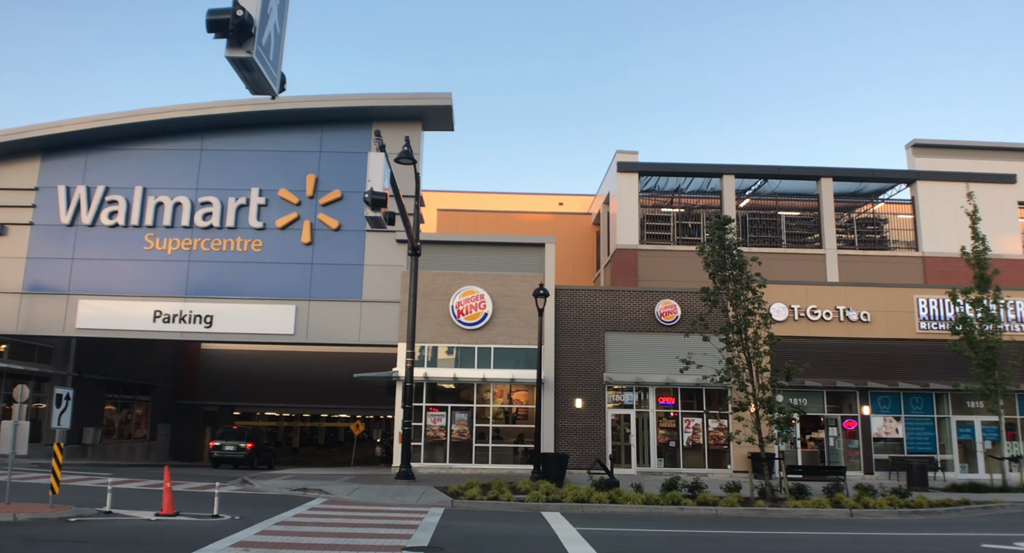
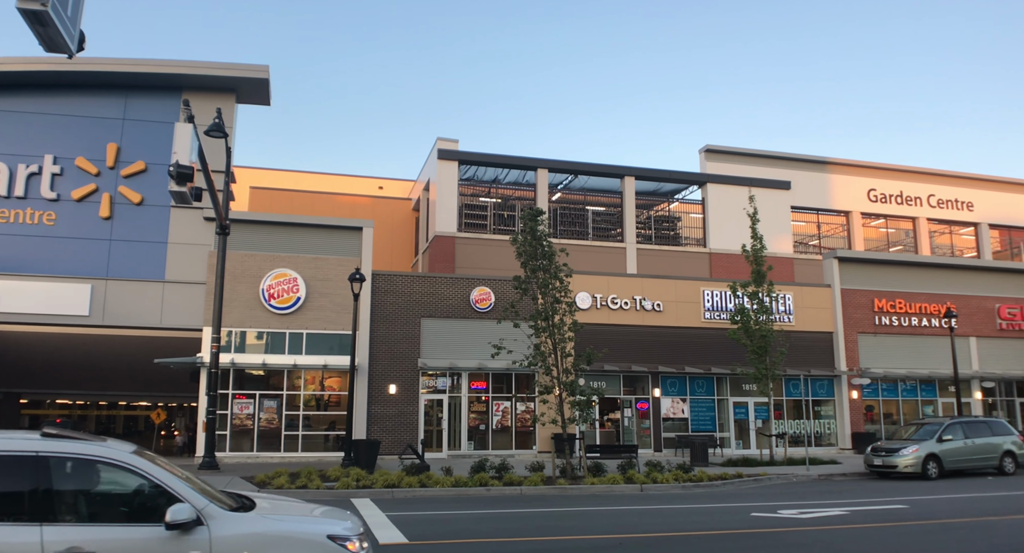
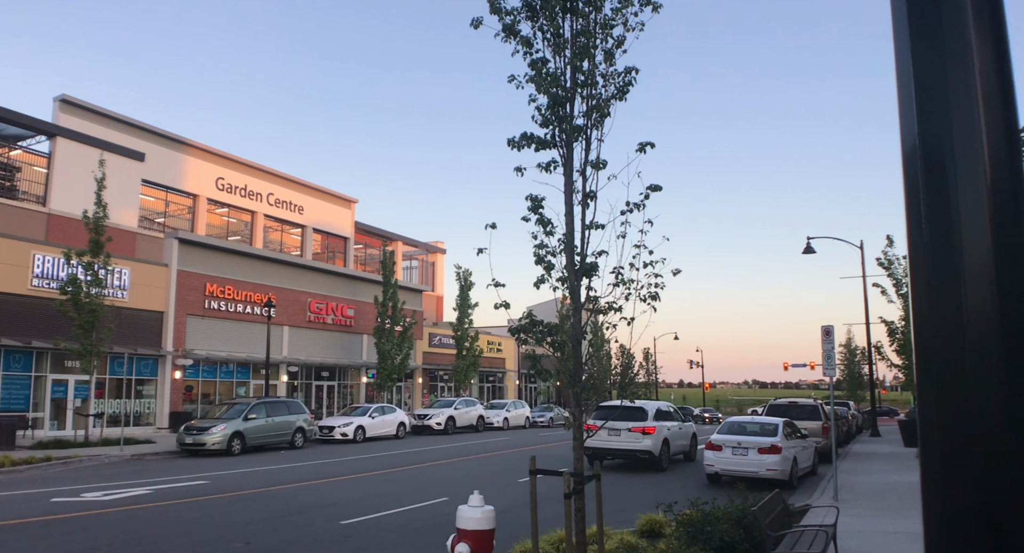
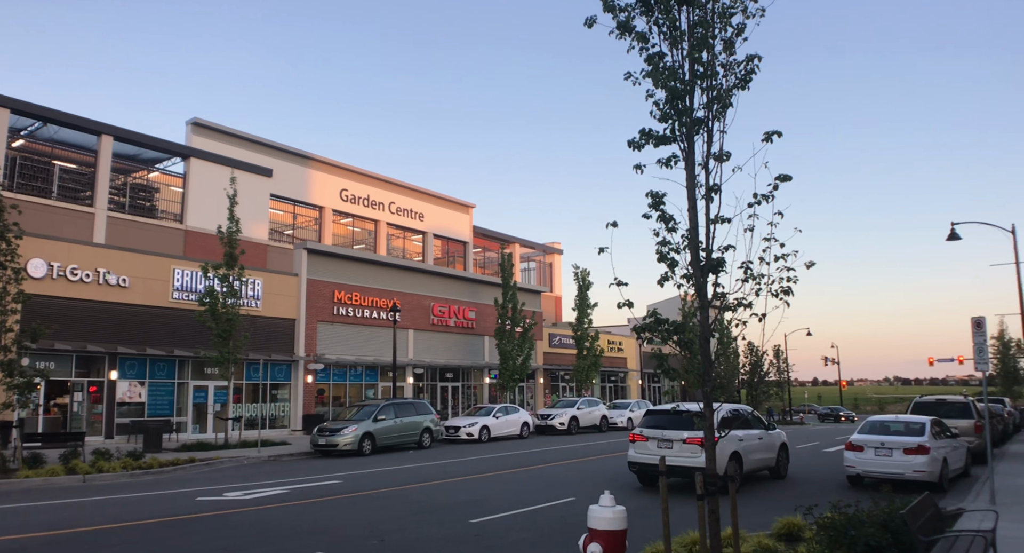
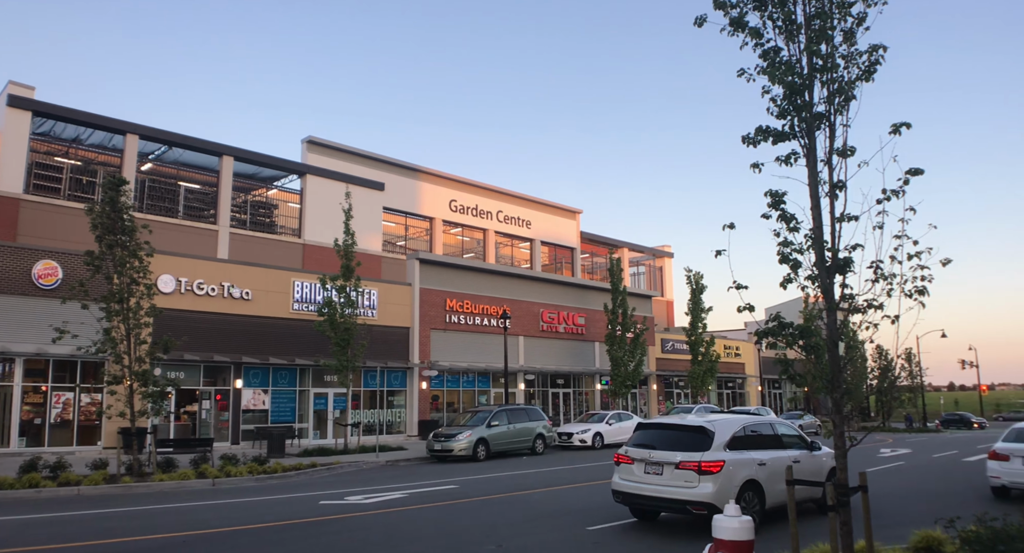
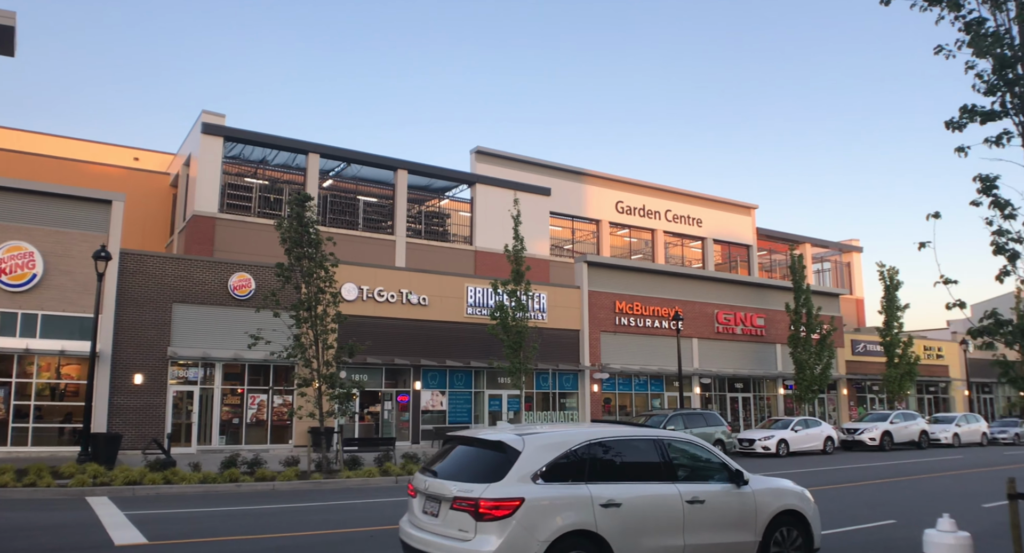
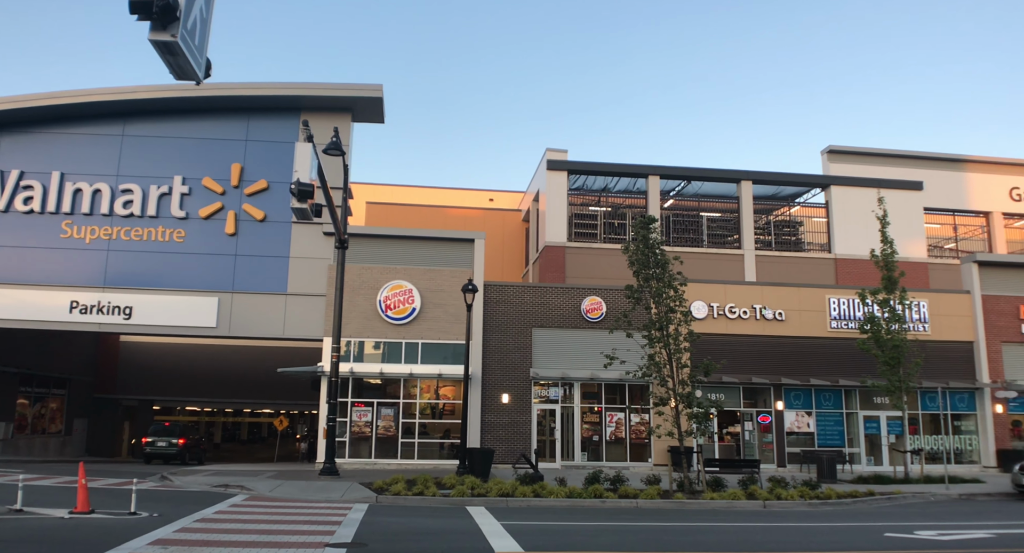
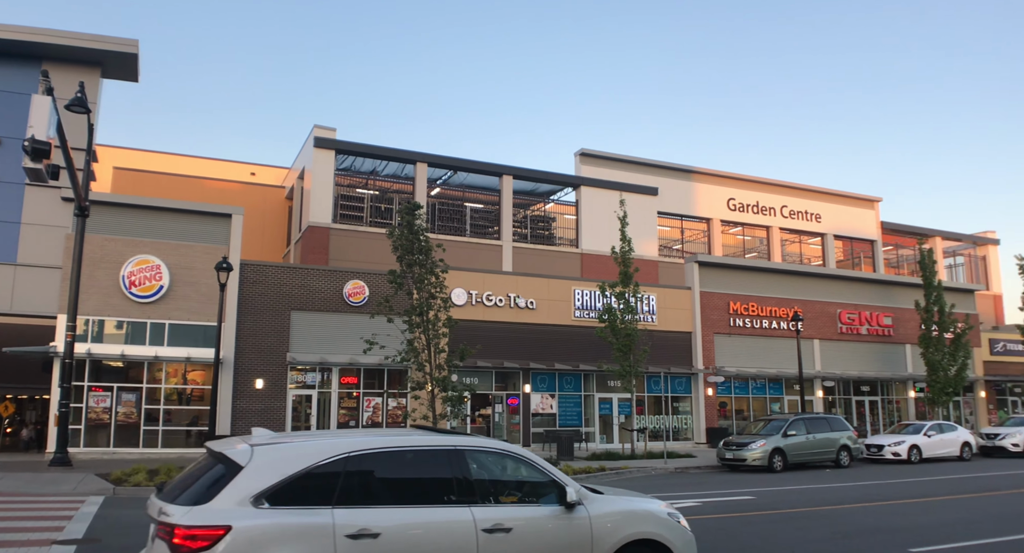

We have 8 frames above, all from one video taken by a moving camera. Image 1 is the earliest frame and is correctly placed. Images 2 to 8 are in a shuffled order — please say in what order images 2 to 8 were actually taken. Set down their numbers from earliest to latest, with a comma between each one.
7, 2, 8, 6, 5, 4, 3
